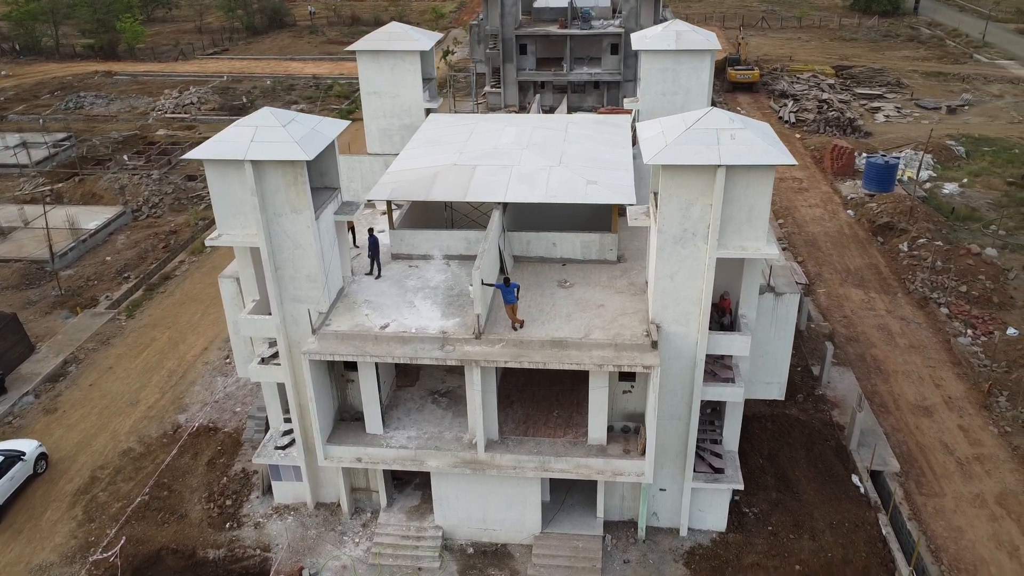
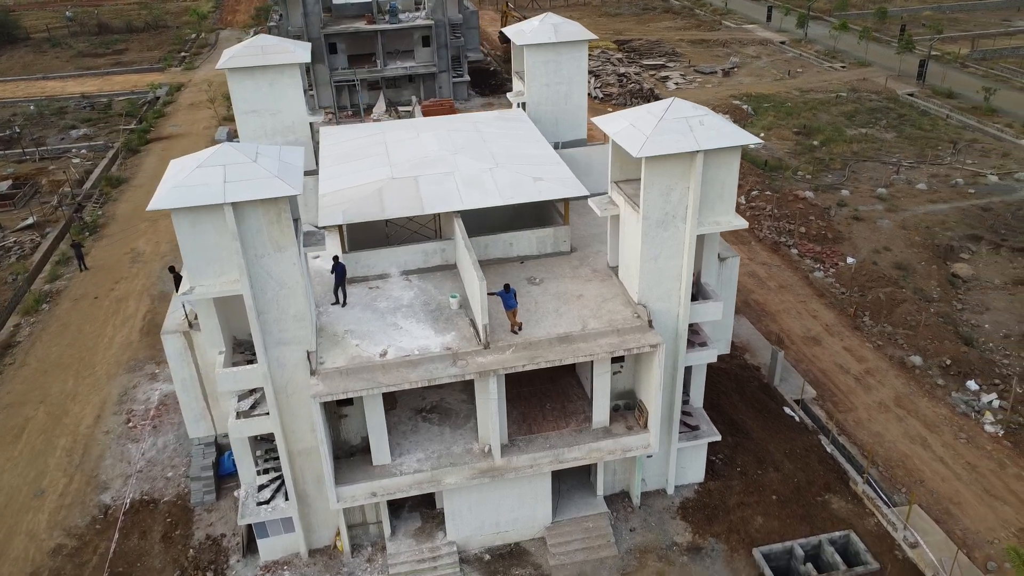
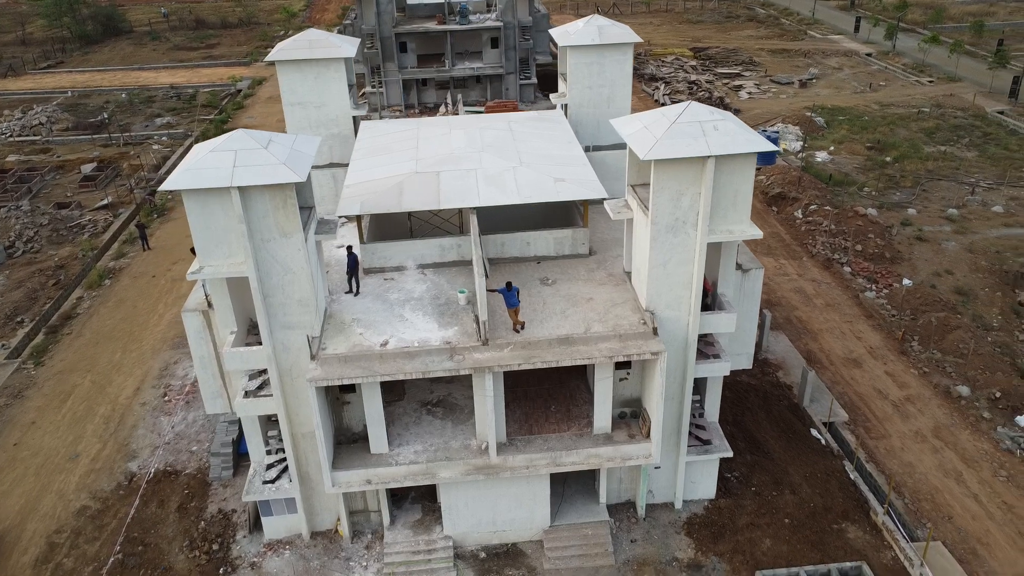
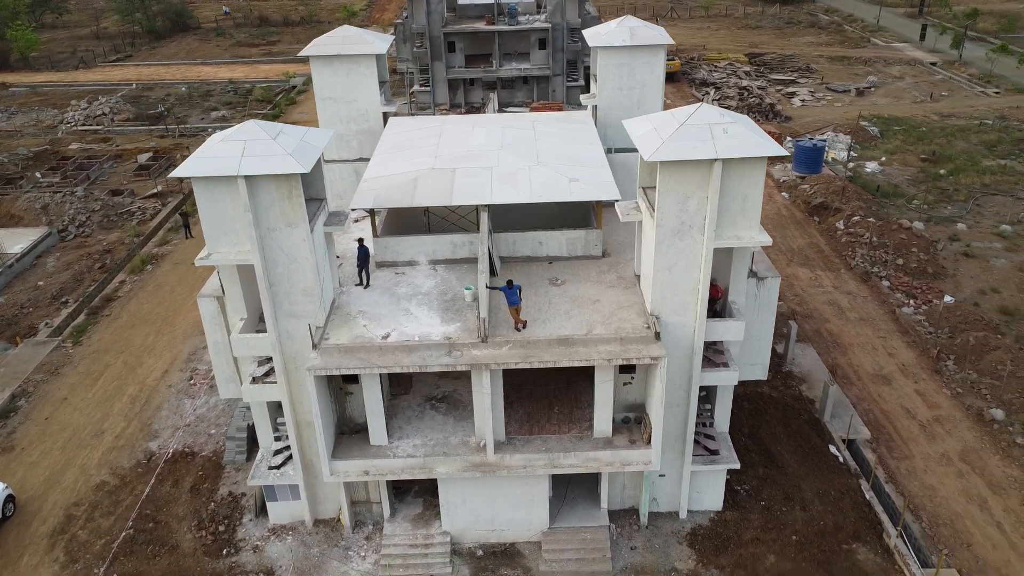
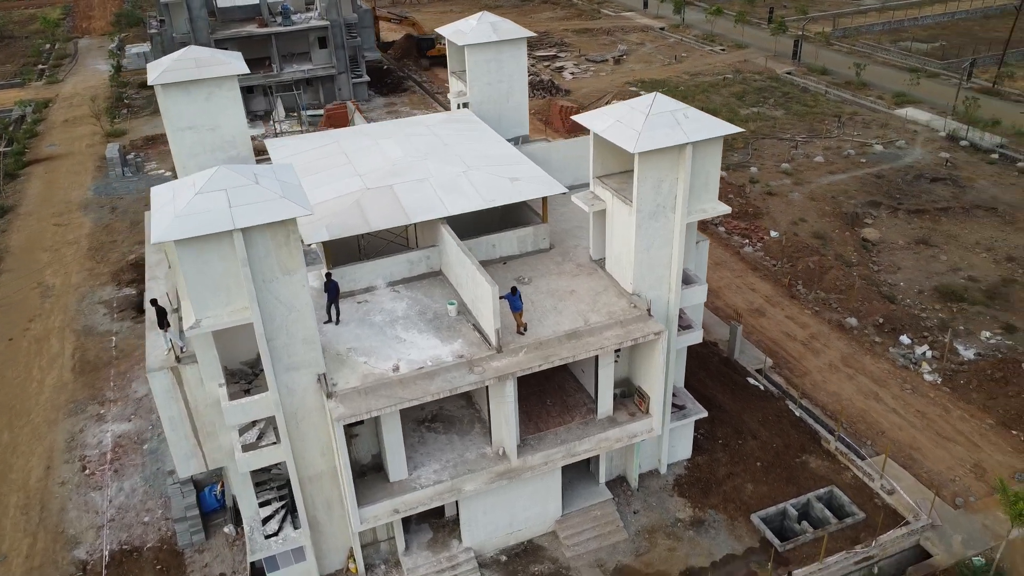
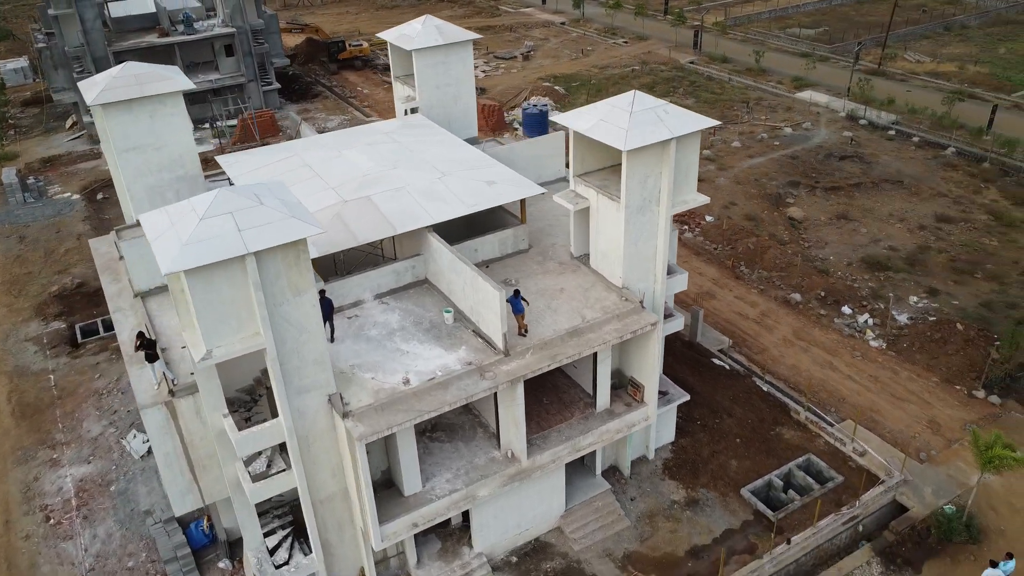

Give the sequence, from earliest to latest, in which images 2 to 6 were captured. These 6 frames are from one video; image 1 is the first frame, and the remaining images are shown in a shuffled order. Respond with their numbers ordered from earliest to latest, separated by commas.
4, 3, 2, 5, 6
